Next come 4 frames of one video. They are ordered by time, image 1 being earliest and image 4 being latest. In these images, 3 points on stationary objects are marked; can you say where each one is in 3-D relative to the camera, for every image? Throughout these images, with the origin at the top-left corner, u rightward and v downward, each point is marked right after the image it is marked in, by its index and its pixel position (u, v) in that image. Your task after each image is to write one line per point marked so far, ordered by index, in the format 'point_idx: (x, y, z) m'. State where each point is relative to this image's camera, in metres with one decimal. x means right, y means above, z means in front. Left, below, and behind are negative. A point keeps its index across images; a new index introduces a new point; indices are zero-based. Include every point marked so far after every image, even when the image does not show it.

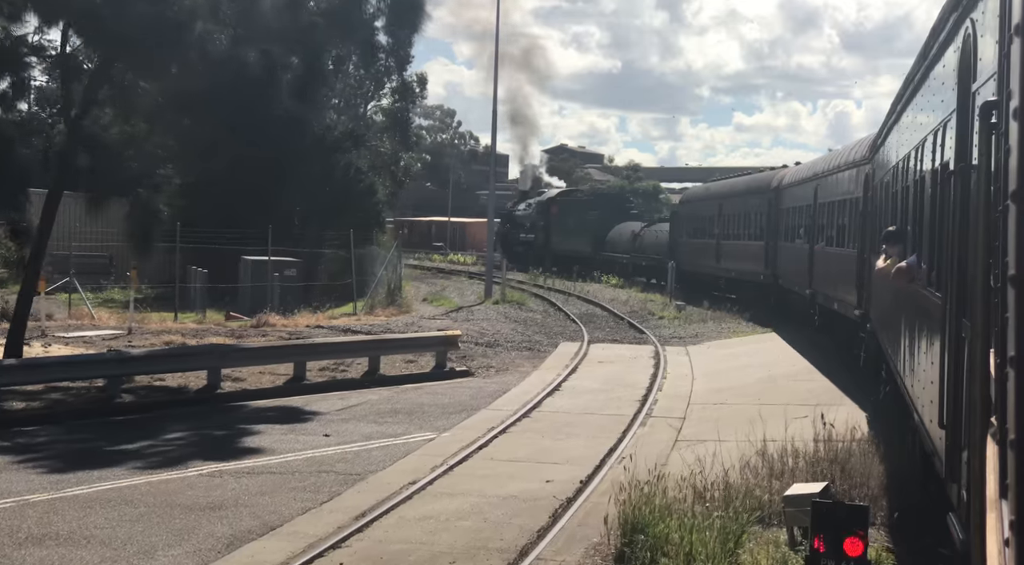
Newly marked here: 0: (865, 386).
0: (+4.3, -1.3, +16.4) m
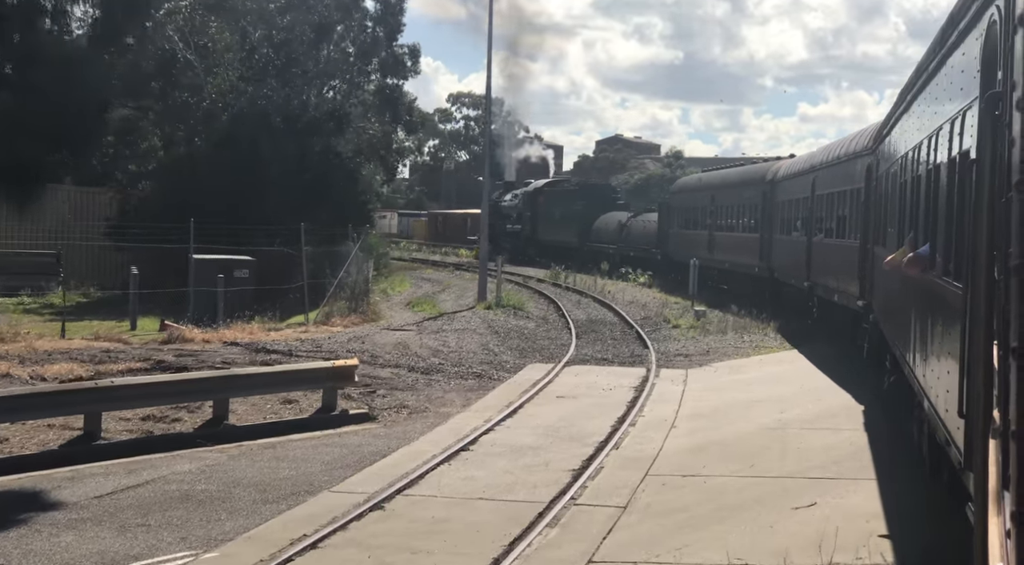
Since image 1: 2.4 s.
0: (+3.4, -1.4, +11.8) m
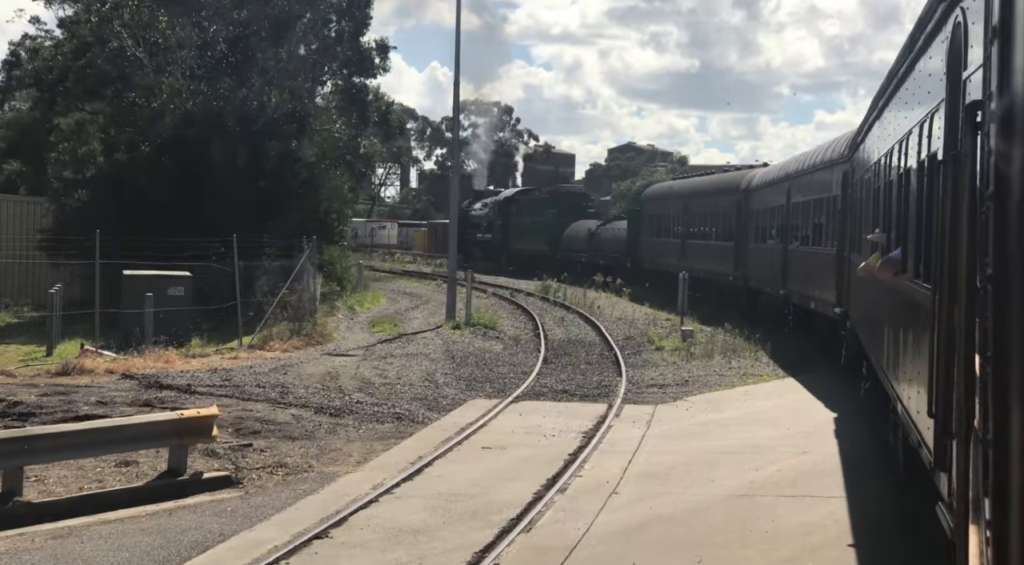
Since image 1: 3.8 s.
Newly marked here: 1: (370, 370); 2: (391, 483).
0: (+2.7, -1.6, +9.1) m
1: (-1.9, -1.2, +17.8) m
2: (-0.9, -1.5, +9.9) m
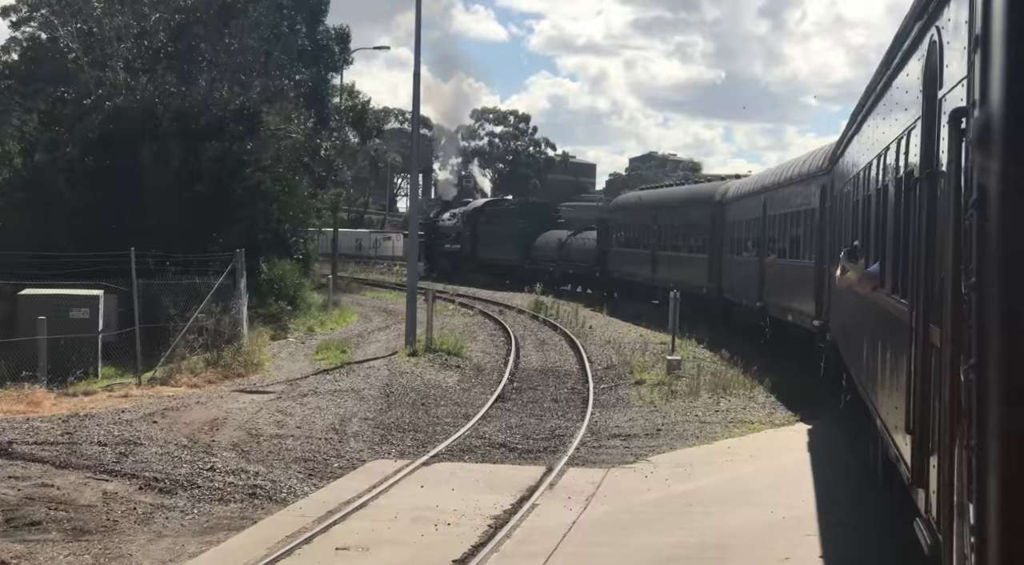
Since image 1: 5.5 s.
0: (+1.8, -1.8, +5.7) m
1: (-2.6, -1.4, +14.5) m
2: (-1.8, -1.7, +6.5) m
